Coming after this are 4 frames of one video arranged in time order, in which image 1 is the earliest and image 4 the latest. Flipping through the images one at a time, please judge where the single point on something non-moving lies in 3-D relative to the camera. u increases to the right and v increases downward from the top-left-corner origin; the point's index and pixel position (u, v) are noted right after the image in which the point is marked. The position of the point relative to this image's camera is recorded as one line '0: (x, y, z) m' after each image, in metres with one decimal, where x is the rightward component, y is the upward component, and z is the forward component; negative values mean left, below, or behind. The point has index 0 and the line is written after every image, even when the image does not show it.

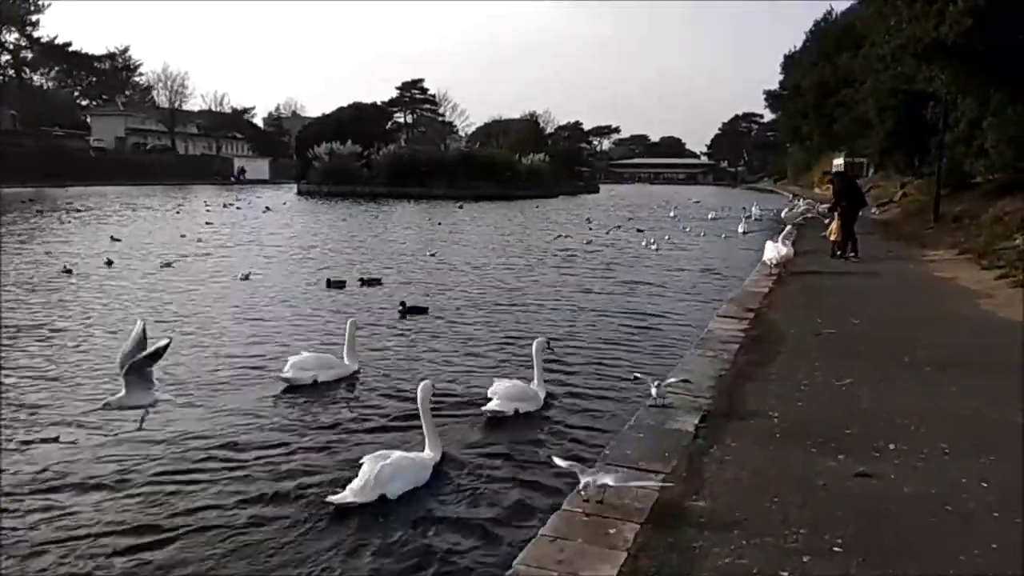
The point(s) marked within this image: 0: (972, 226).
0: (+8.9, +1.2, +16.6) m
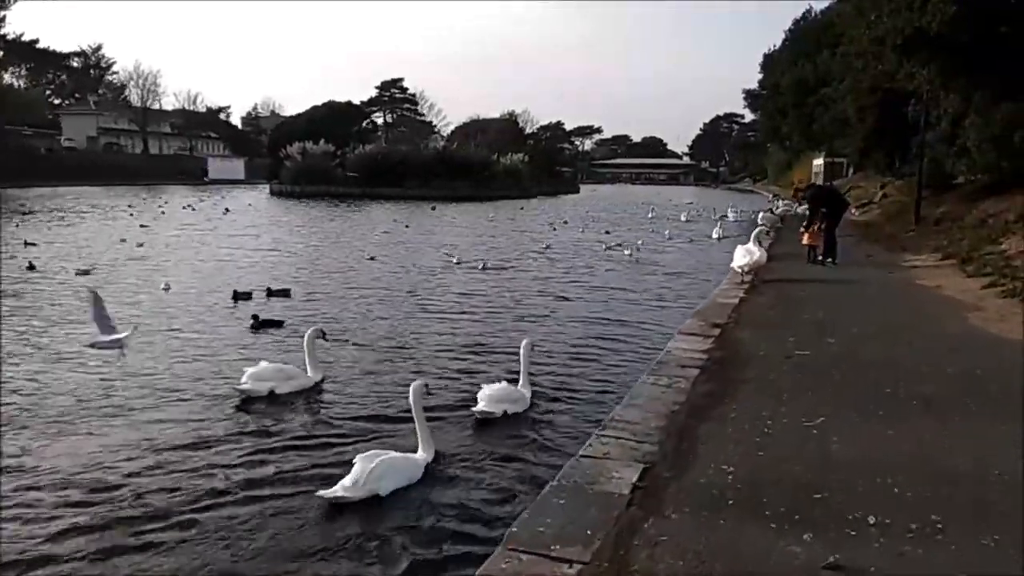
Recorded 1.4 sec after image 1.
0: (+8.3, +1.1, +16.1) m
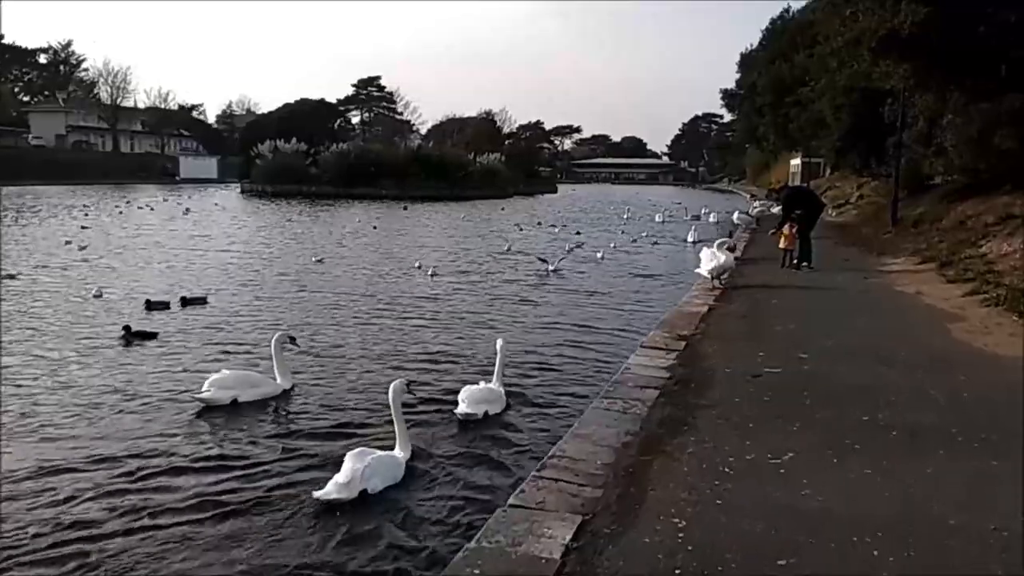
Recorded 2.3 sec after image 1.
0: (+7.7, +1.1, +15.7) m
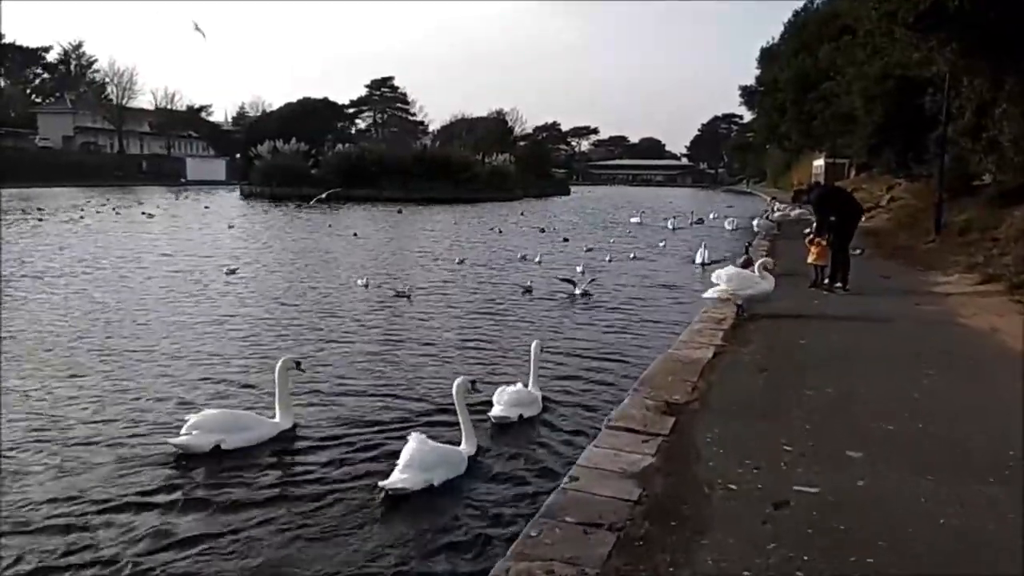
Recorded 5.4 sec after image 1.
0: (+7.5, +0.8, +13.7) m
